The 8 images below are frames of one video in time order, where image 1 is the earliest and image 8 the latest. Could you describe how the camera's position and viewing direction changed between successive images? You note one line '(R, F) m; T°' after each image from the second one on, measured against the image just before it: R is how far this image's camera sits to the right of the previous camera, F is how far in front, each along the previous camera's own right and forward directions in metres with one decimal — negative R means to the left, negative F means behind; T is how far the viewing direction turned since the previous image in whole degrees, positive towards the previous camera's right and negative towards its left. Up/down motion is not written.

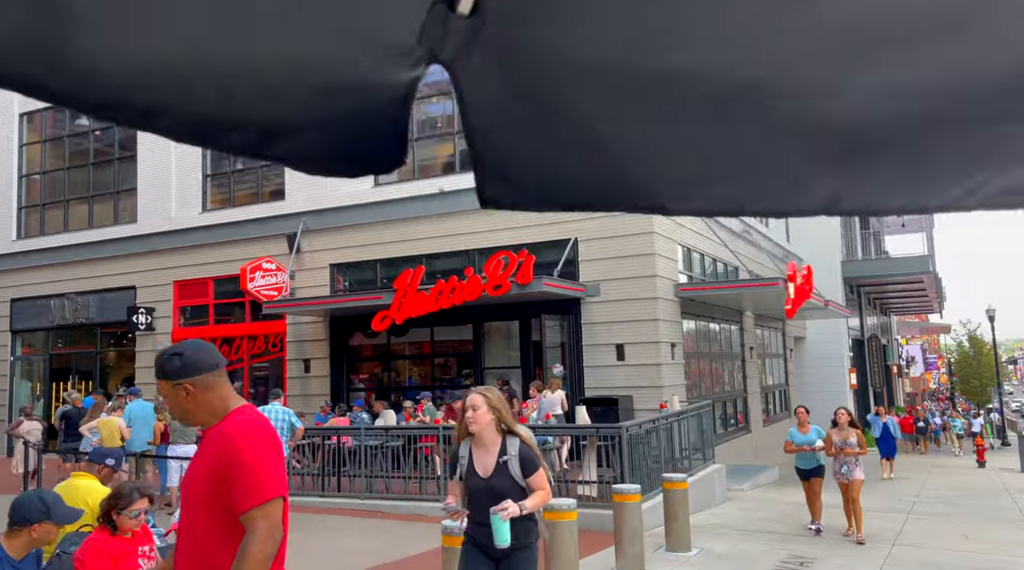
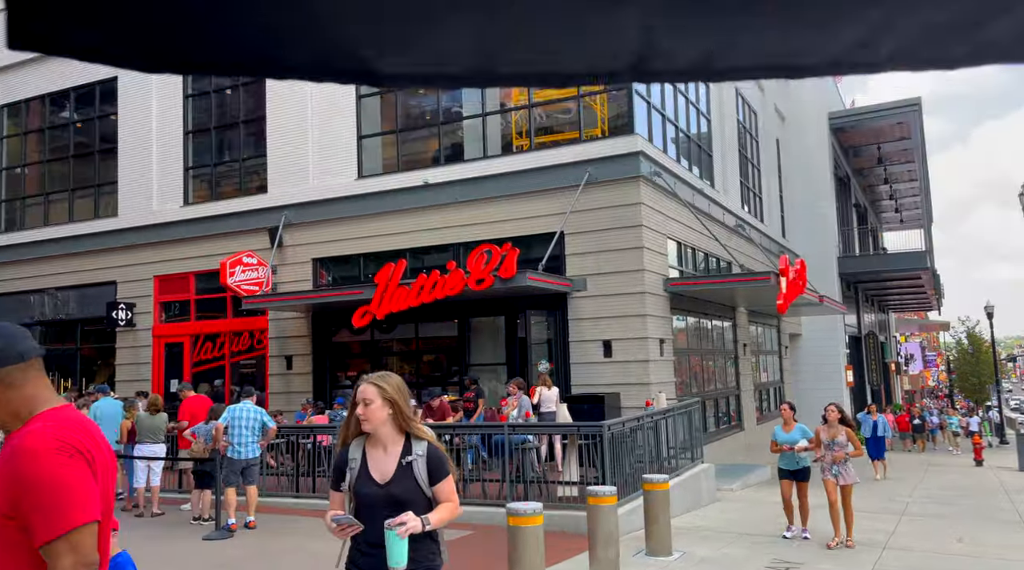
(+0.3, +0.4) m; 0°
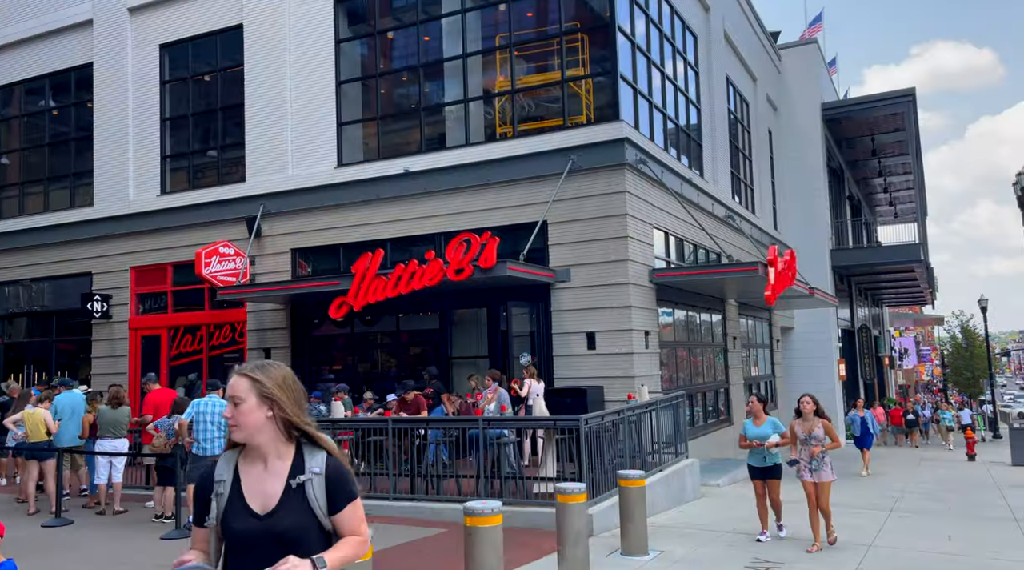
(+0.3, +0.4) m; 0°
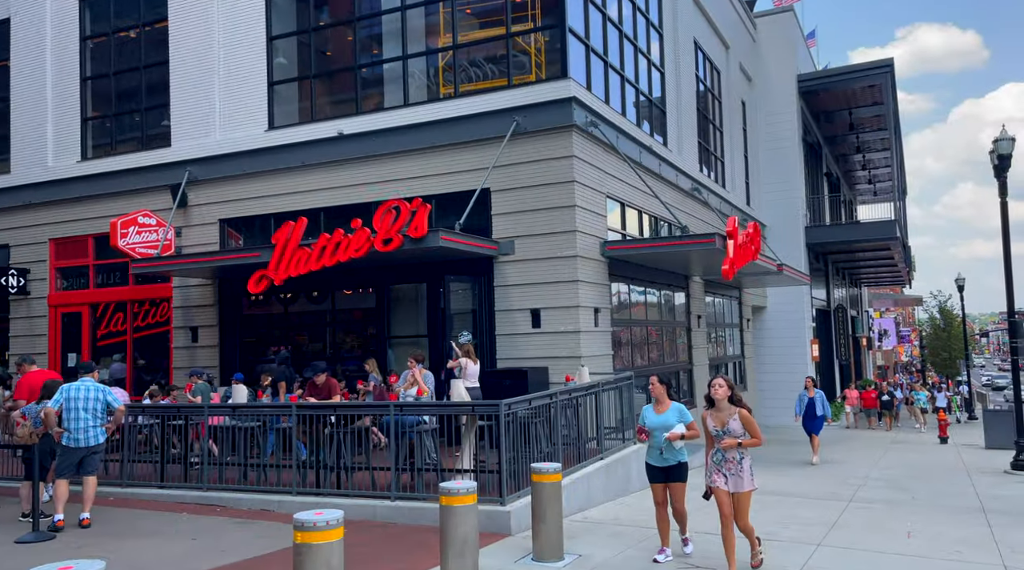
(+0.8, +1.3) m; +1°
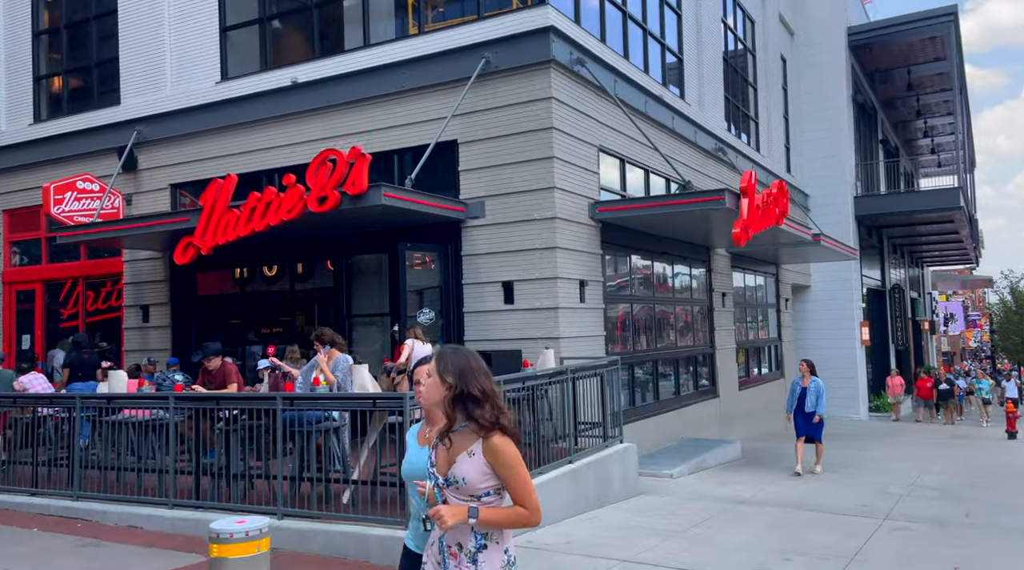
(+1.2, +2.3) m; -4°
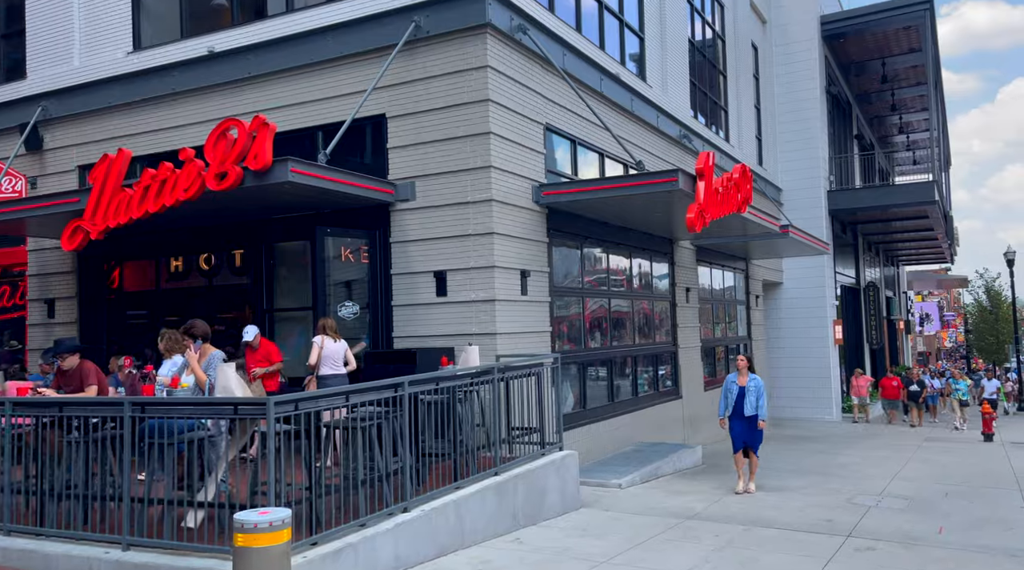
(+0.6, +1.3) m; +1°
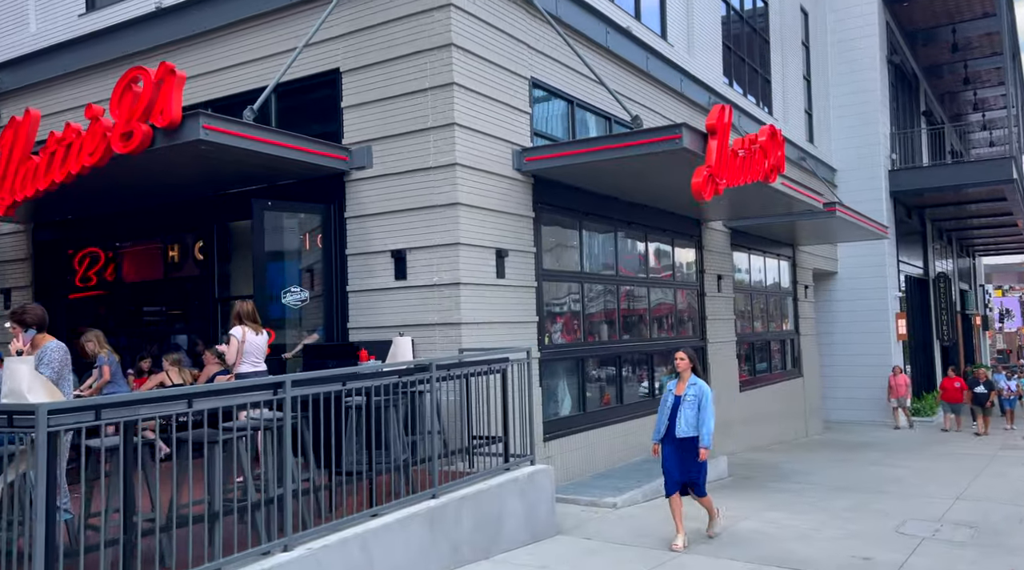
(+1.0, +1.8) m; -4°
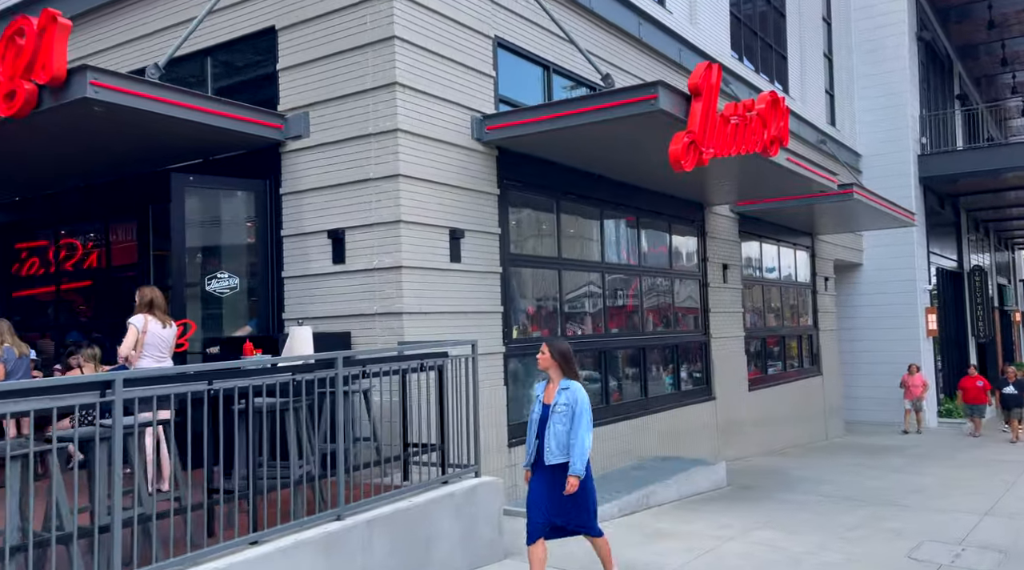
(+0.7, +1.2) m; -2°
